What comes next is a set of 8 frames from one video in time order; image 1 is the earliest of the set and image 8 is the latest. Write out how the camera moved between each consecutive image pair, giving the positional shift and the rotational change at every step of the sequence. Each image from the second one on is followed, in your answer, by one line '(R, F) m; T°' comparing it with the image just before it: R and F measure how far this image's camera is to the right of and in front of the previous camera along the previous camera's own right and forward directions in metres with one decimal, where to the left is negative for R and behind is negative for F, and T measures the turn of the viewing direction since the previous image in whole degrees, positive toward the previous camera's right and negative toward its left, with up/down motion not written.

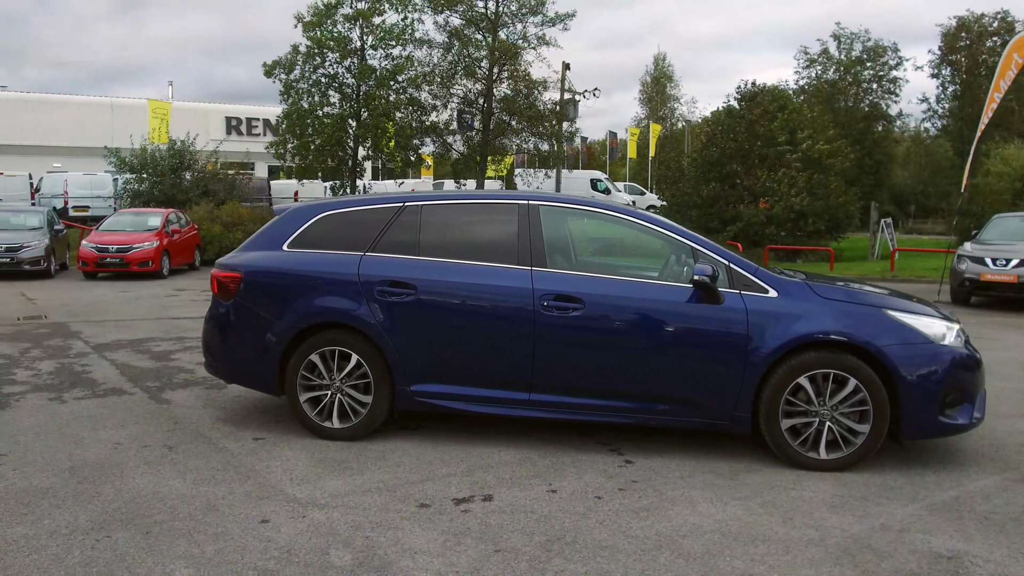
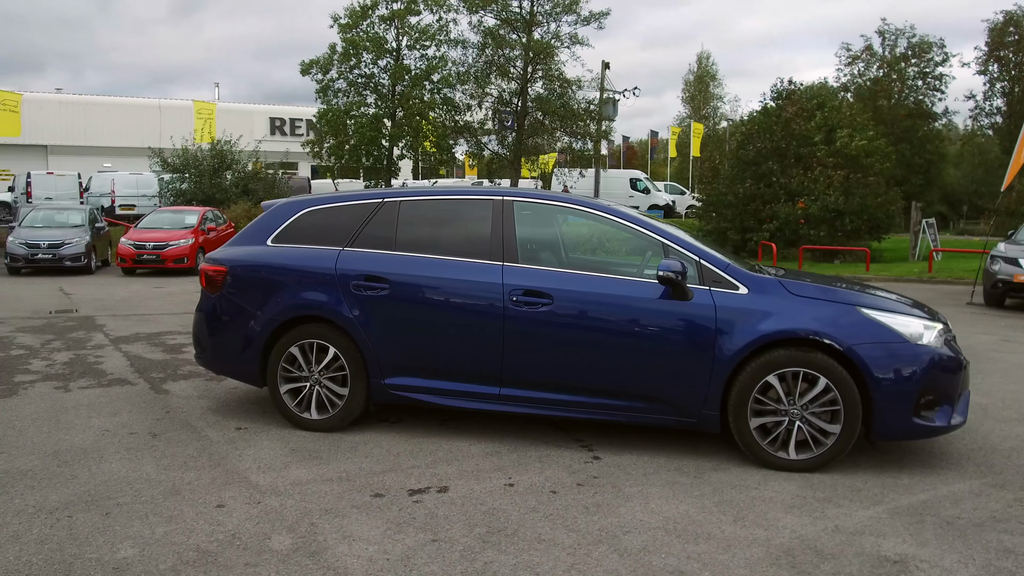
(+0.5, 0.0) m; -4°
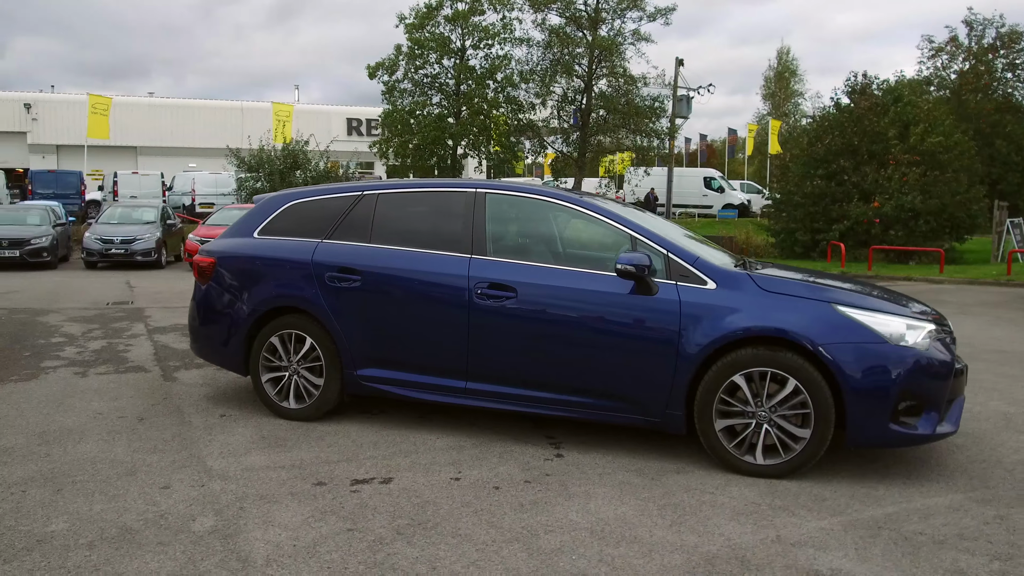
(+0.8, +0.1) m; -6°
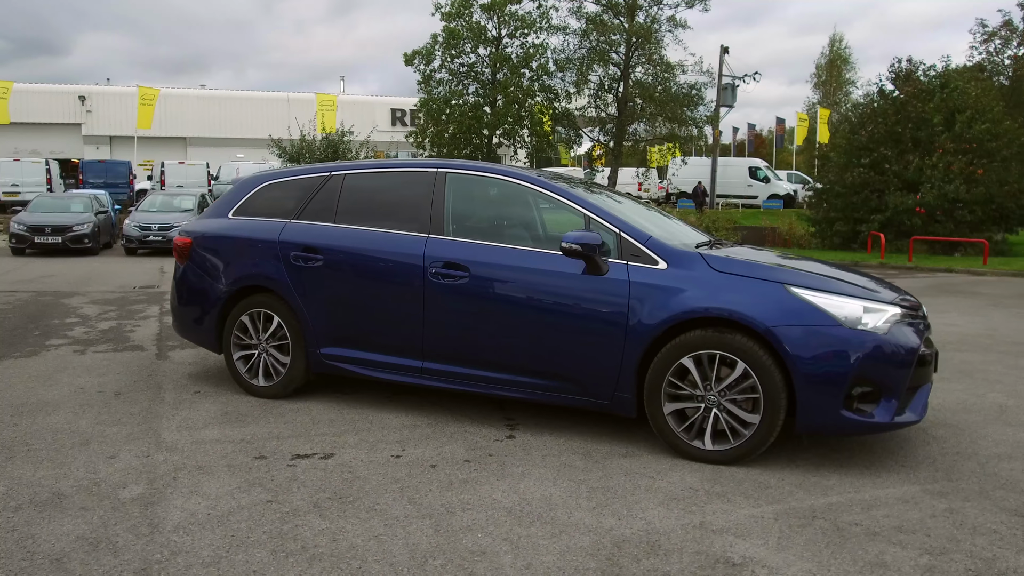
(+0.6, +0.1) m; -4°
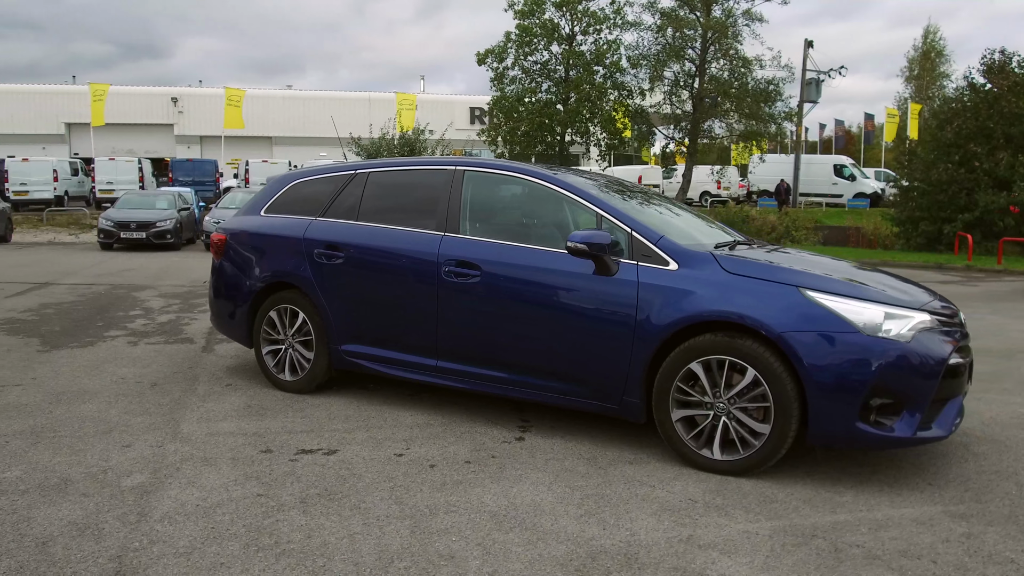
(+0.4, +0.1) m; -6°
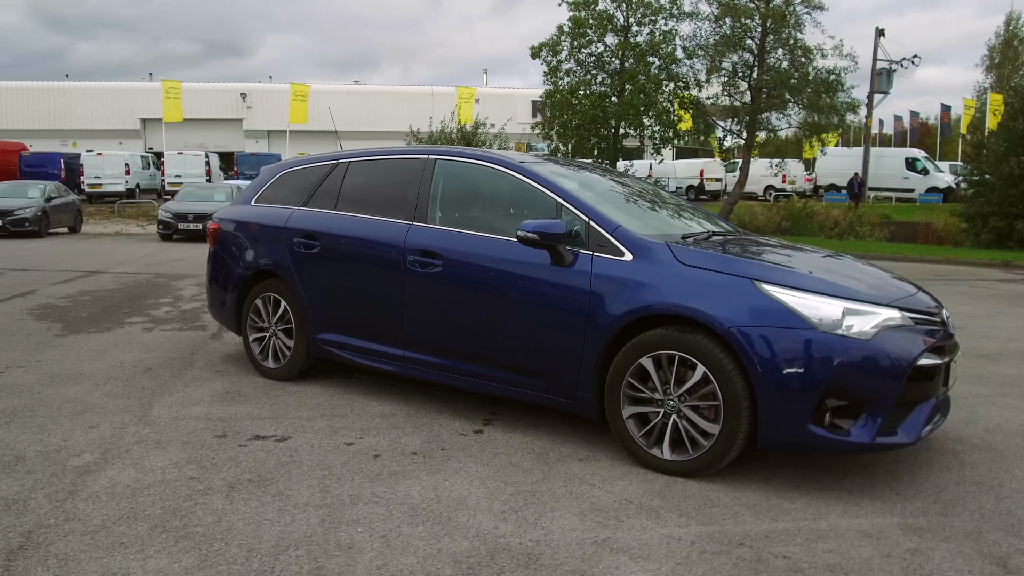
(+0.7, +0.1) m; -5°
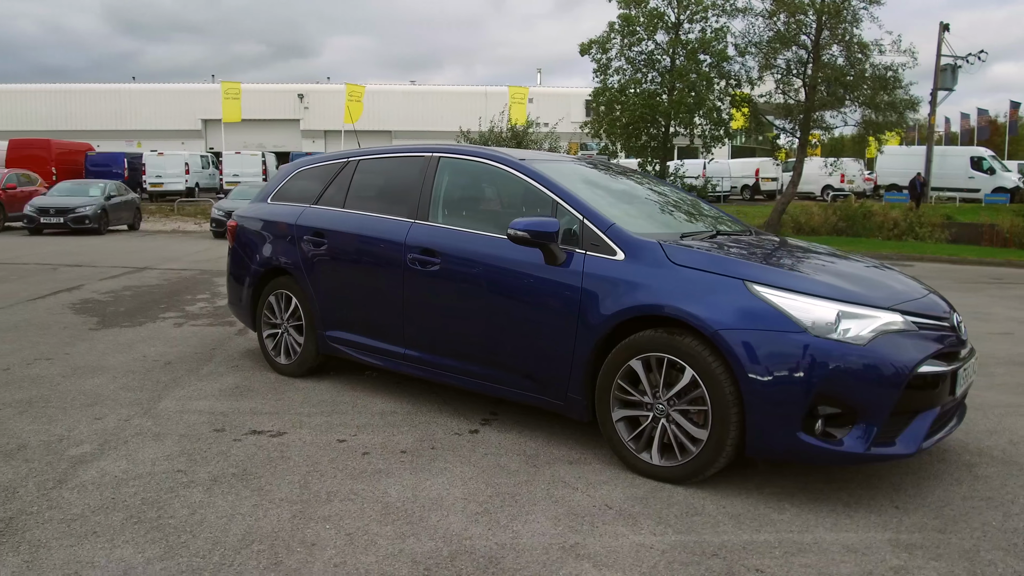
(+0.4, +0.1) m; -4°
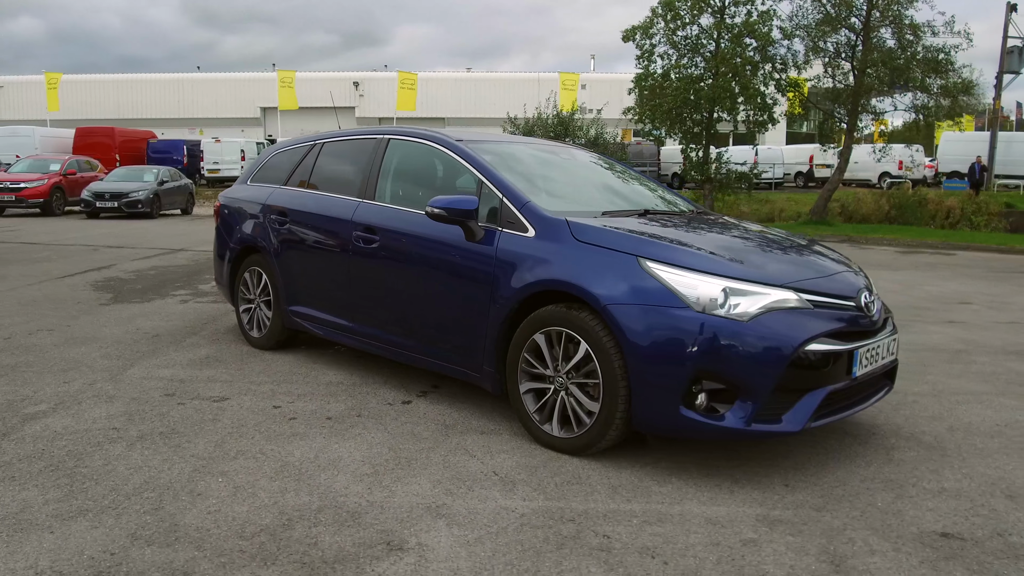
(+0.8, -0.1) m; -5°
